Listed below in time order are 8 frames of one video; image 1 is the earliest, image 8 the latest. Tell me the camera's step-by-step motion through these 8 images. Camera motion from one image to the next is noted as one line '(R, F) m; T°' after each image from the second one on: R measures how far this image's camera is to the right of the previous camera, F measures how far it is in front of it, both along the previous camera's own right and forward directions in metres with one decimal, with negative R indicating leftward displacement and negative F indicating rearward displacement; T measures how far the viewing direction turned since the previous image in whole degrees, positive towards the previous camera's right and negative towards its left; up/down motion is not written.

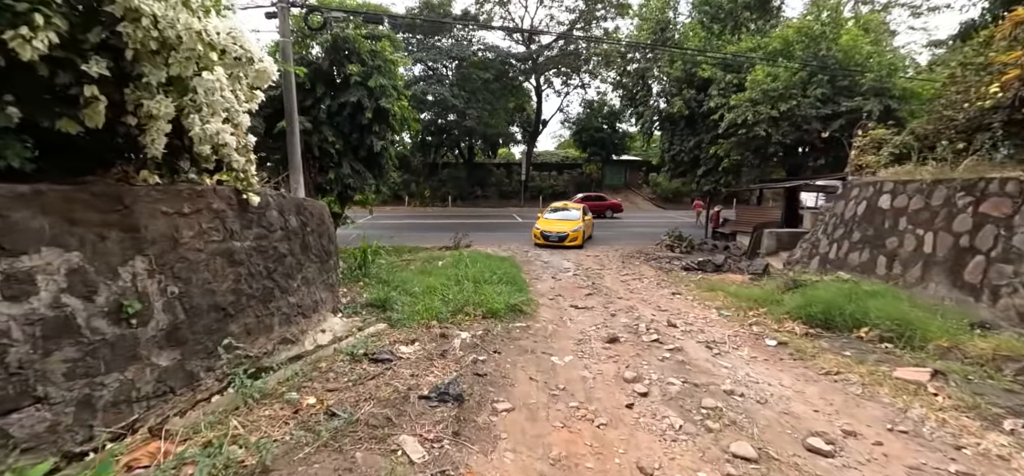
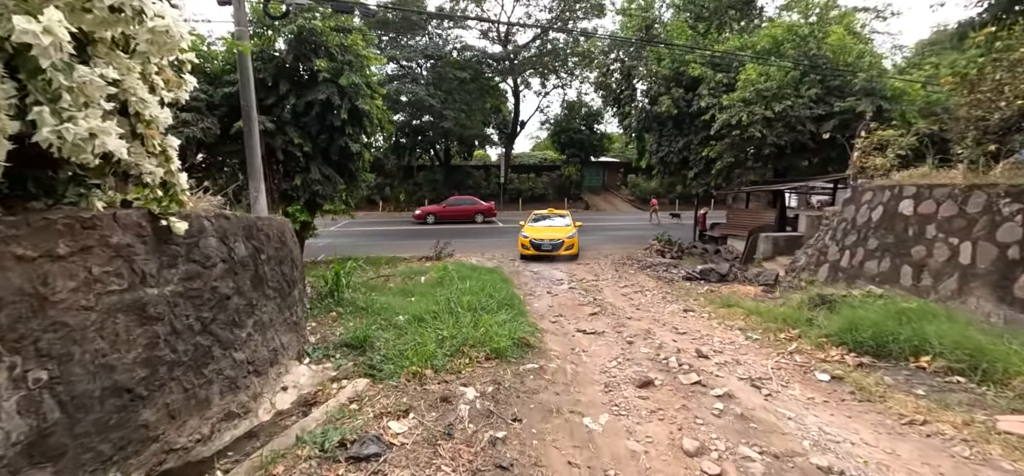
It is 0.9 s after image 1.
(-0.3, +0.8) m; +3°
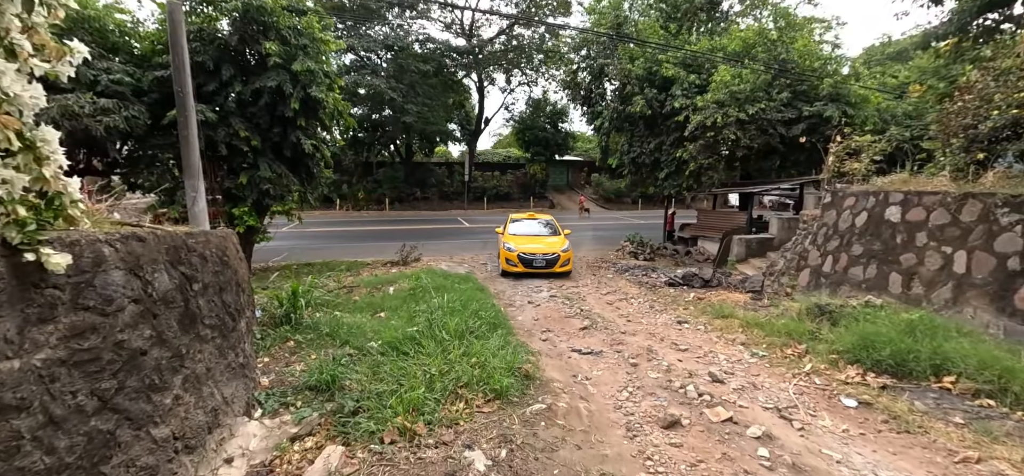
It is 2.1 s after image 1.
(-0.3, +0.6) m; +5°
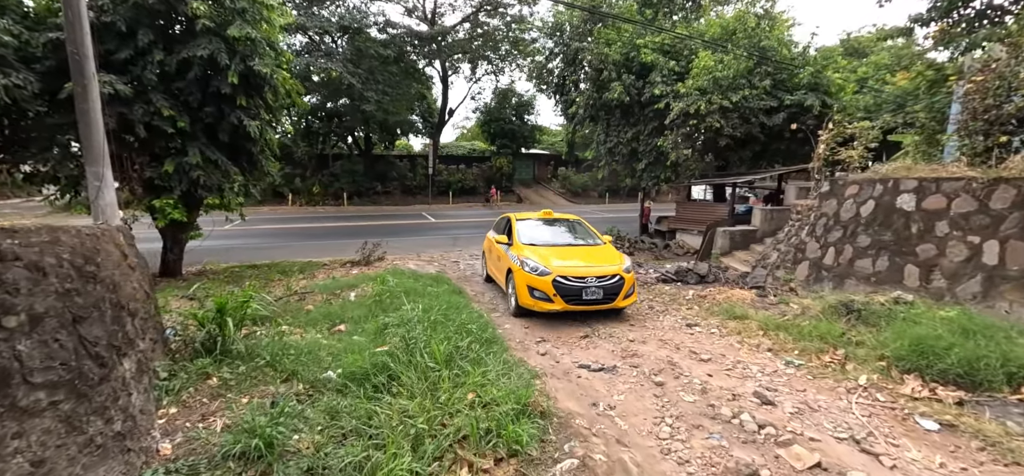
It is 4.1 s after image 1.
(-0.3, +0.9) m; +5°
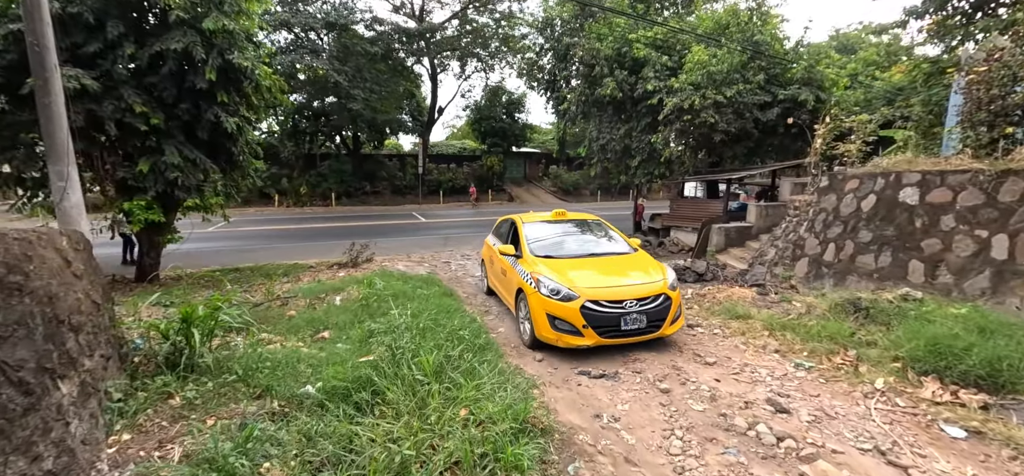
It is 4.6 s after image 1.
(0.0, +0.3) m; +1°
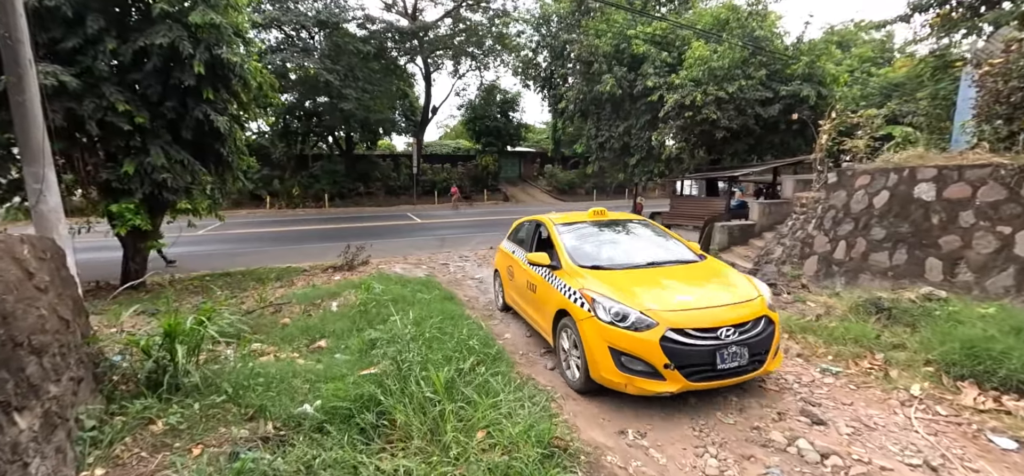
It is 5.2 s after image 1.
(-0.1, +0.2) m; +1°
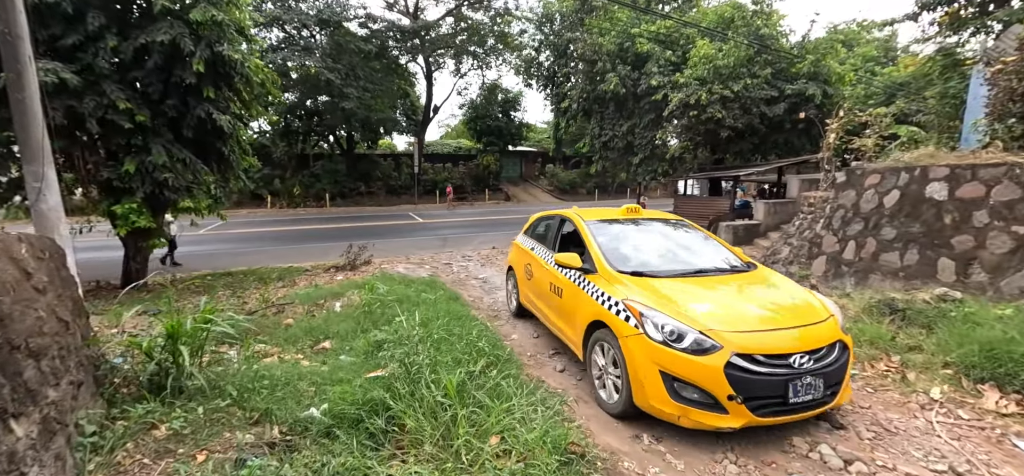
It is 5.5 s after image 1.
(-0.1, +0.1) m; 0°
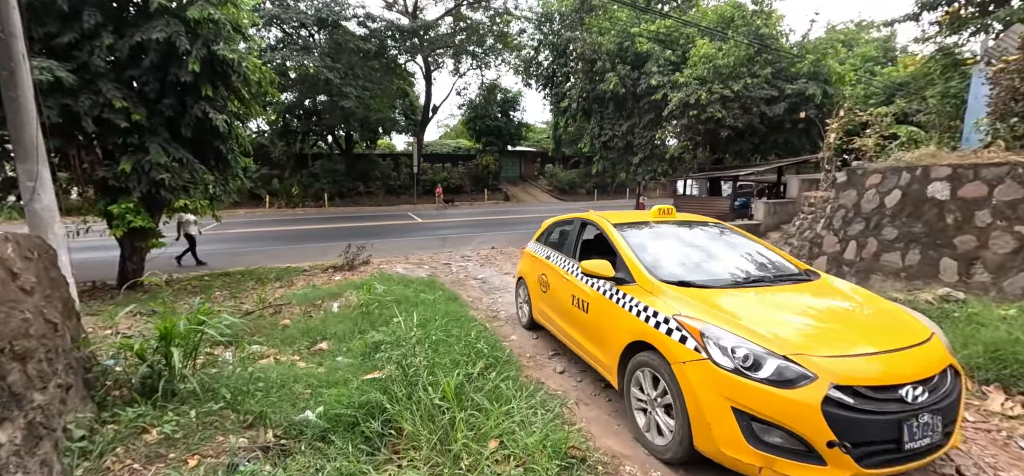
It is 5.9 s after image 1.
(0.0, 0.0) m; 0°
